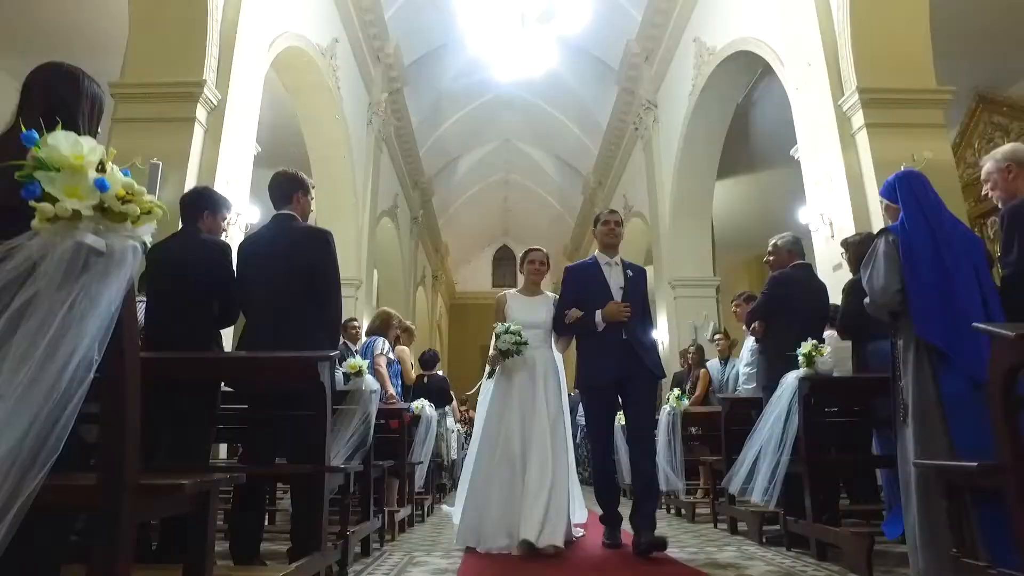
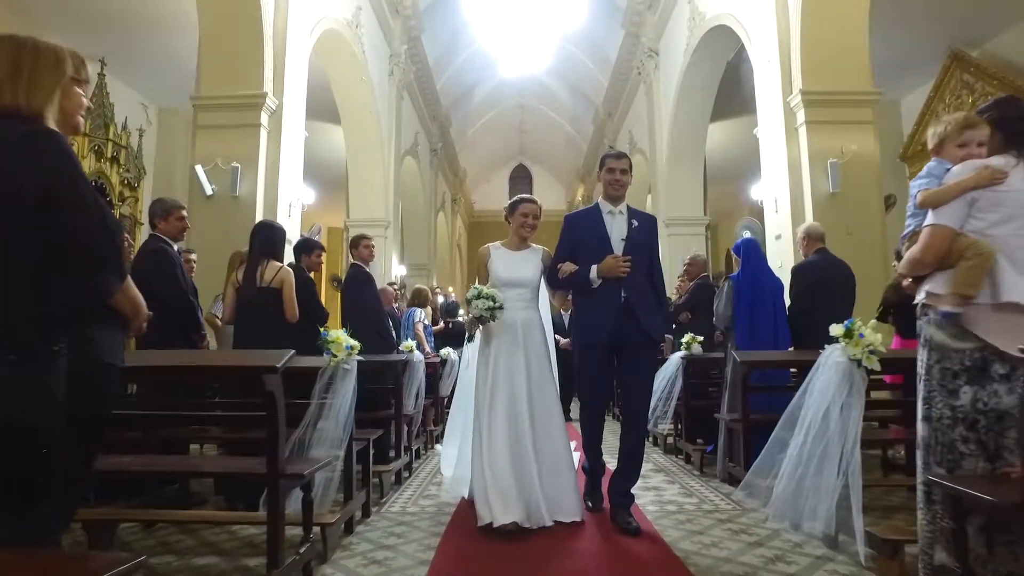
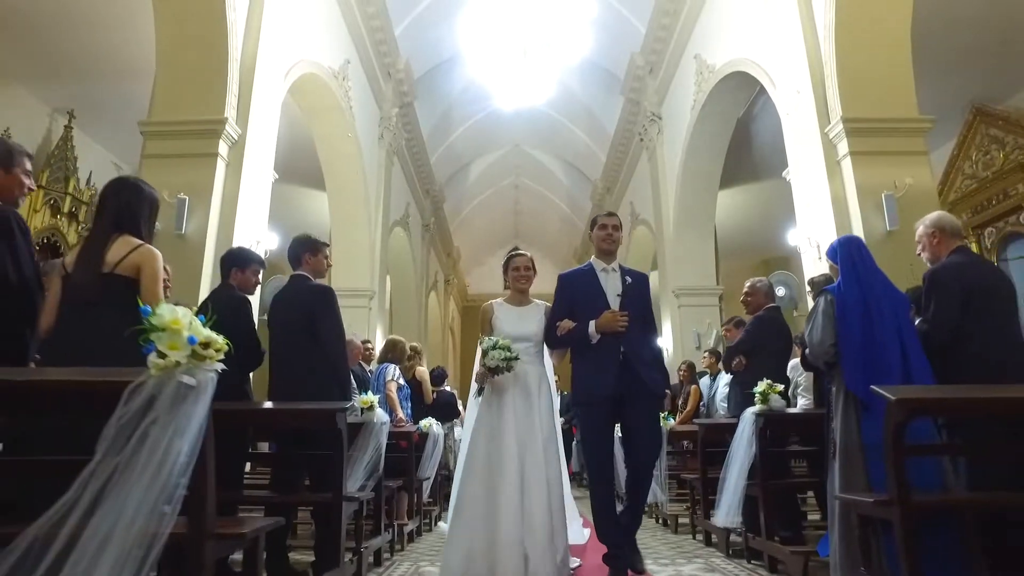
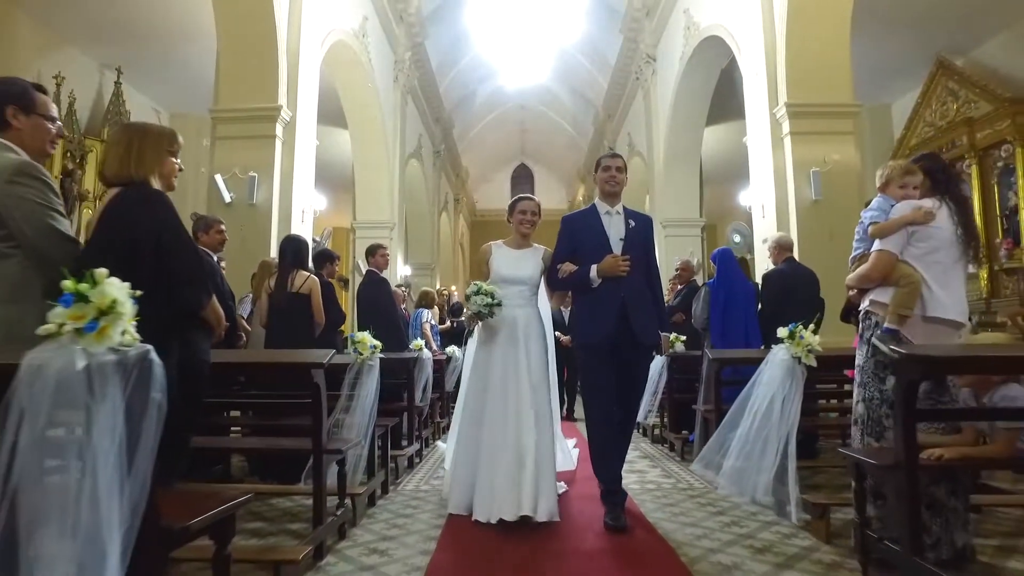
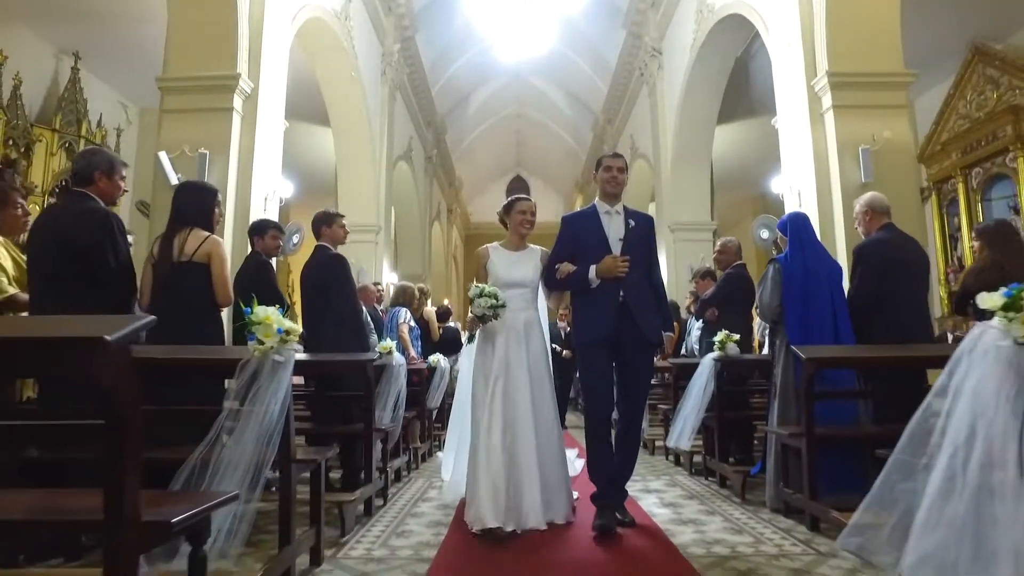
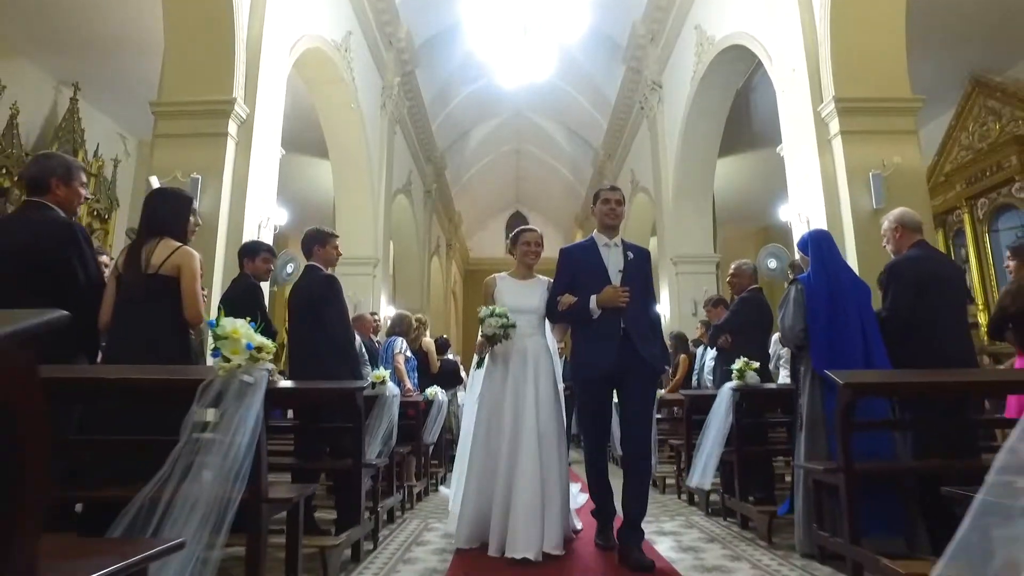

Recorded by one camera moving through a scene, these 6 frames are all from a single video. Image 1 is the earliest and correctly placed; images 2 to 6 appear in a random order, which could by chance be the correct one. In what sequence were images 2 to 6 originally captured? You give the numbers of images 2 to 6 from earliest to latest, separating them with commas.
3, 6, 5, 2, 4
